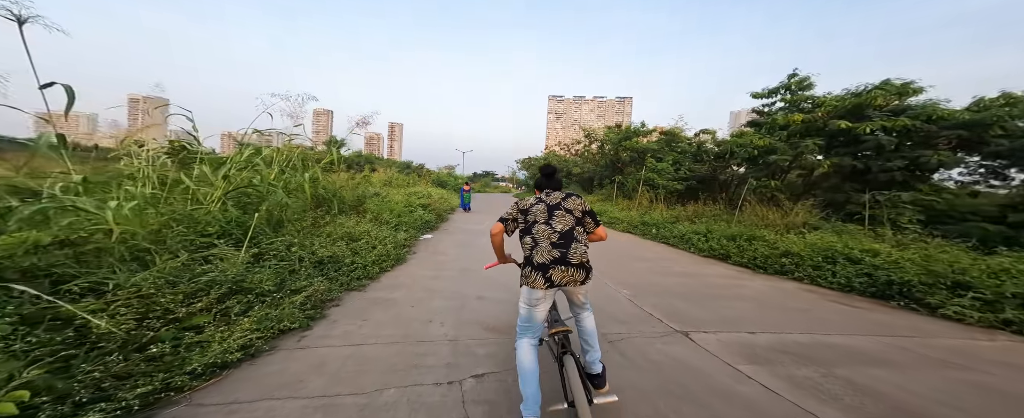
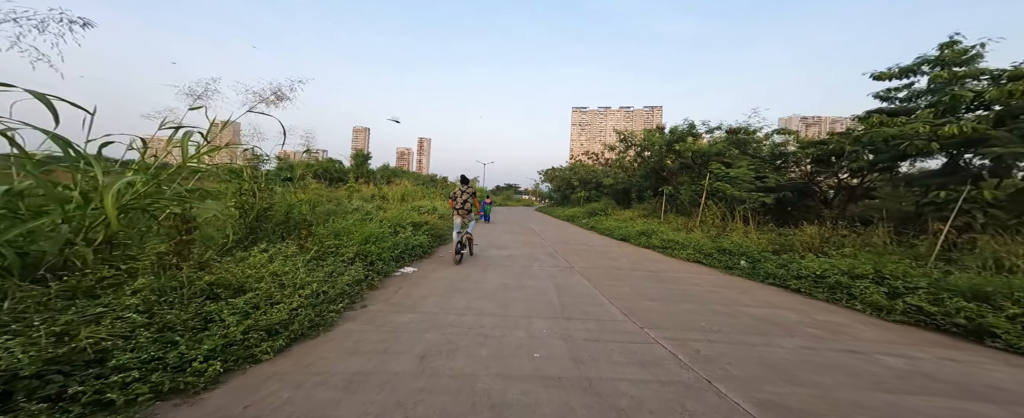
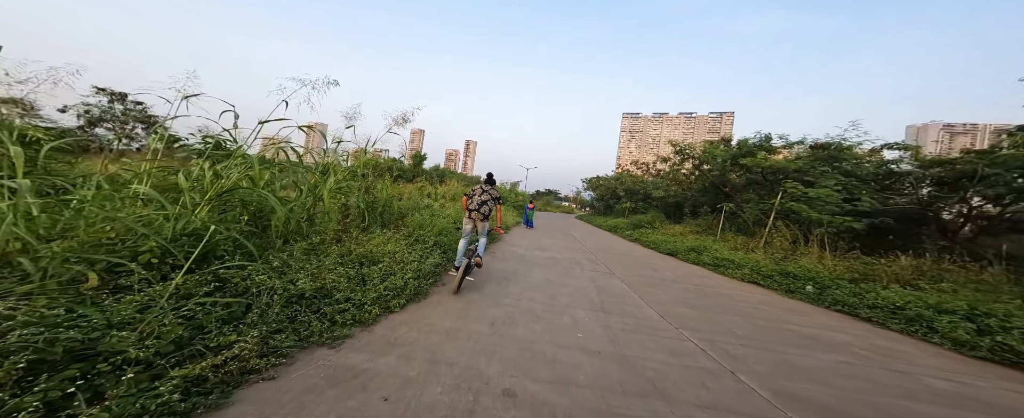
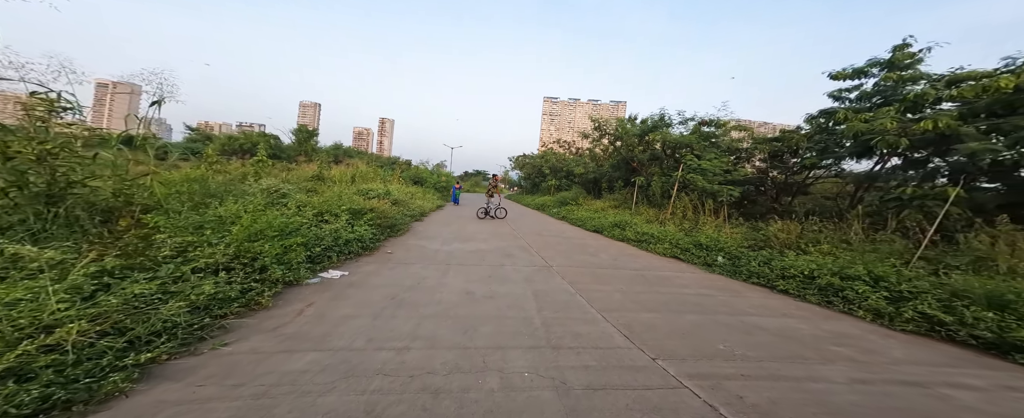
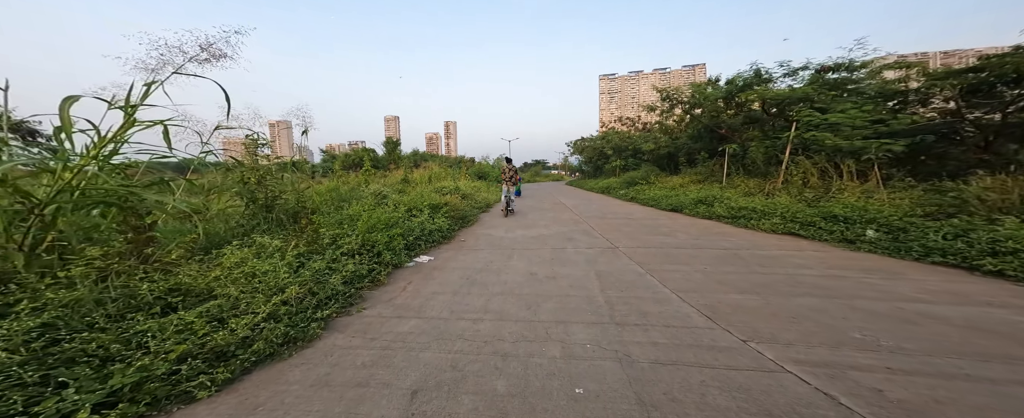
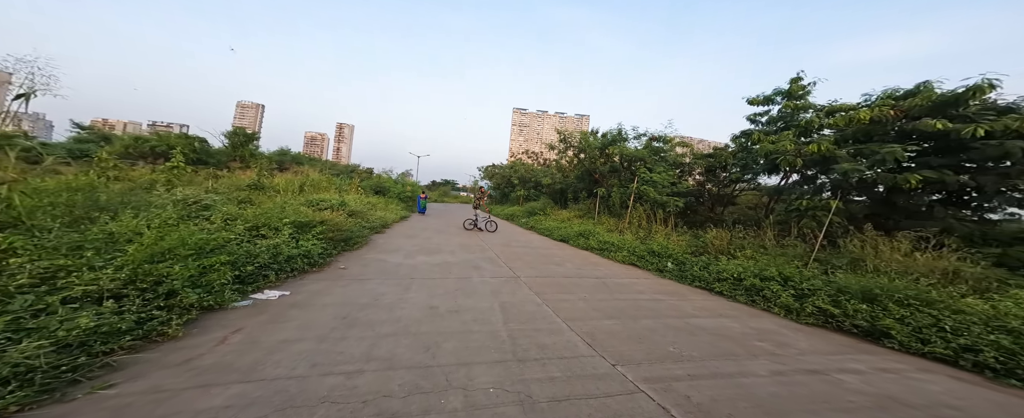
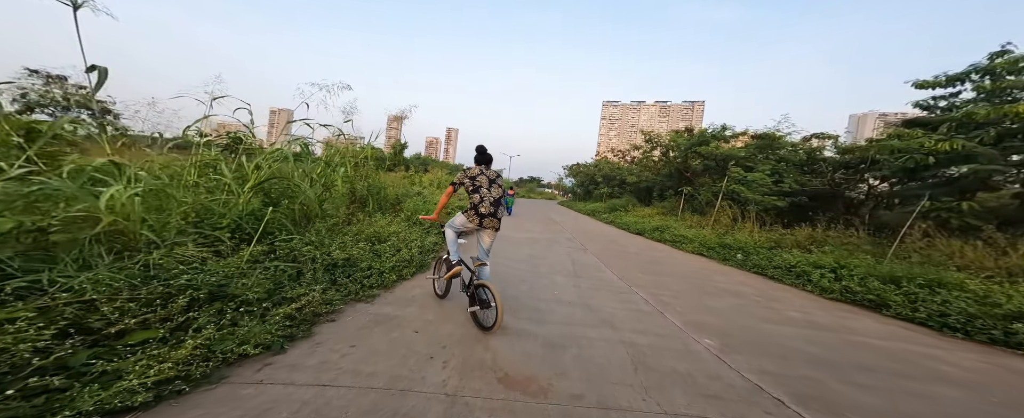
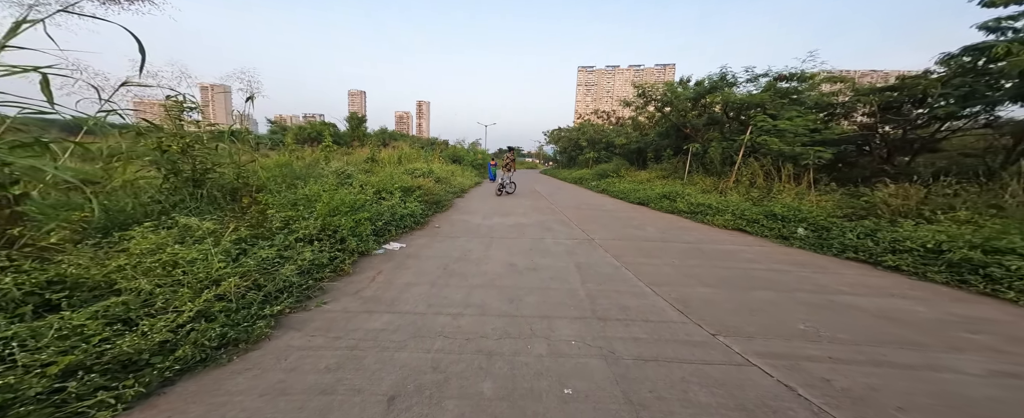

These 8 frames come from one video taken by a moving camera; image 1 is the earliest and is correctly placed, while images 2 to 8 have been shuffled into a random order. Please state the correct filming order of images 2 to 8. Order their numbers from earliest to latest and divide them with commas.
7, 3, 2, 5, 8, 4, 6
